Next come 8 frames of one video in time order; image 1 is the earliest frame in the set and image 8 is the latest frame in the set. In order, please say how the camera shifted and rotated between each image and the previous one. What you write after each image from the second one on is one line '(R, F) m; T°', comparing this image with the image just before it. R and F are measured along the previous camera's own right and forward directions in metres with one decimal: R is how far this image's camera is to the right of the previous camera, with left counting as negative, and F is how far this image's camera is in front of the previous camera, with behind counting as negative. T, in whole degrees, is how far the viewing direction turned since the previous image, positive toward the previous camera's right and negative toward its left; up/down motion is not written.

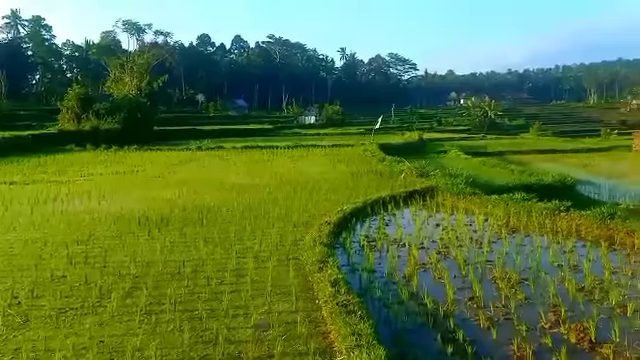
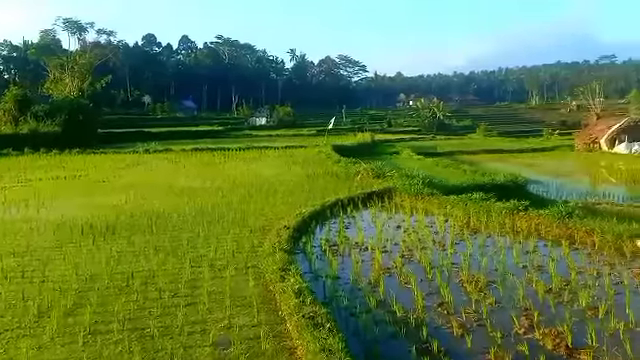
(-0.1, +0.2) m; +5°
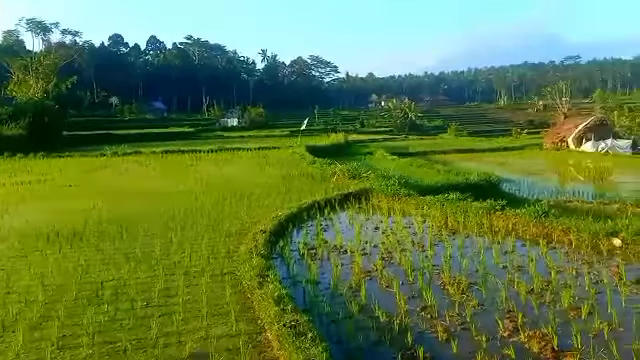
(0.0, +0.1) m; +3°
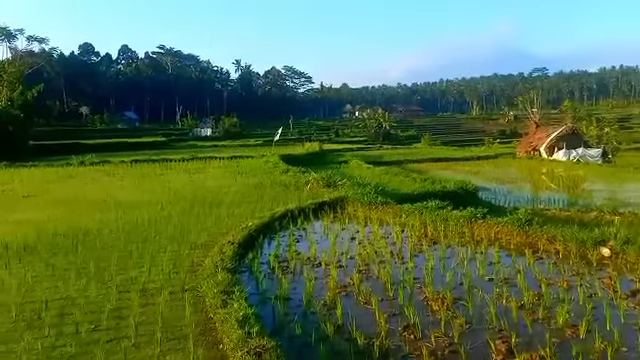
(0.0, +0.4) m; +2°
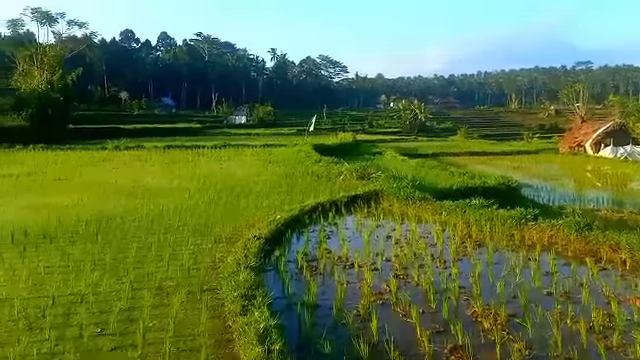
(0.0, +0.4) m; -3°
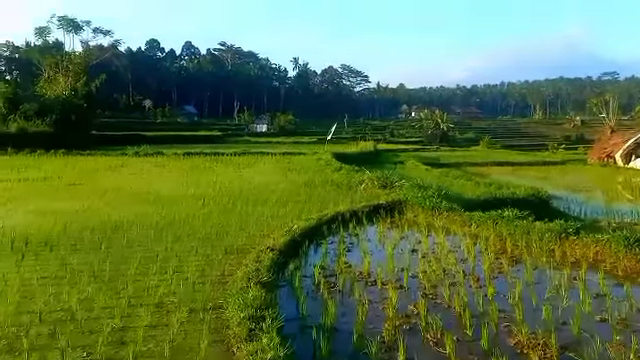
(0.0, +0.4) m; -2°
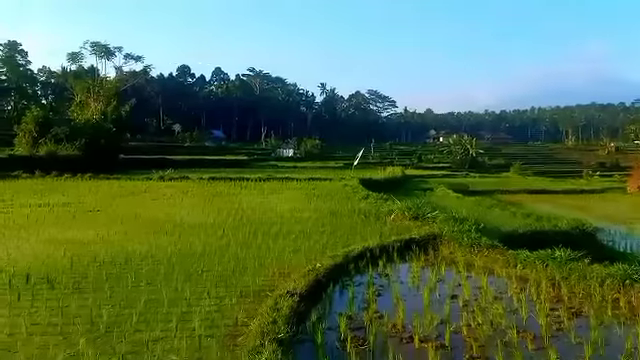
(0.0, +0.5) m; -2°
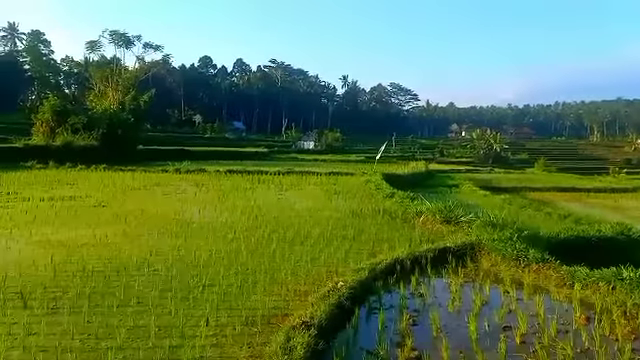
(0.0, +0.8) m; -2°
